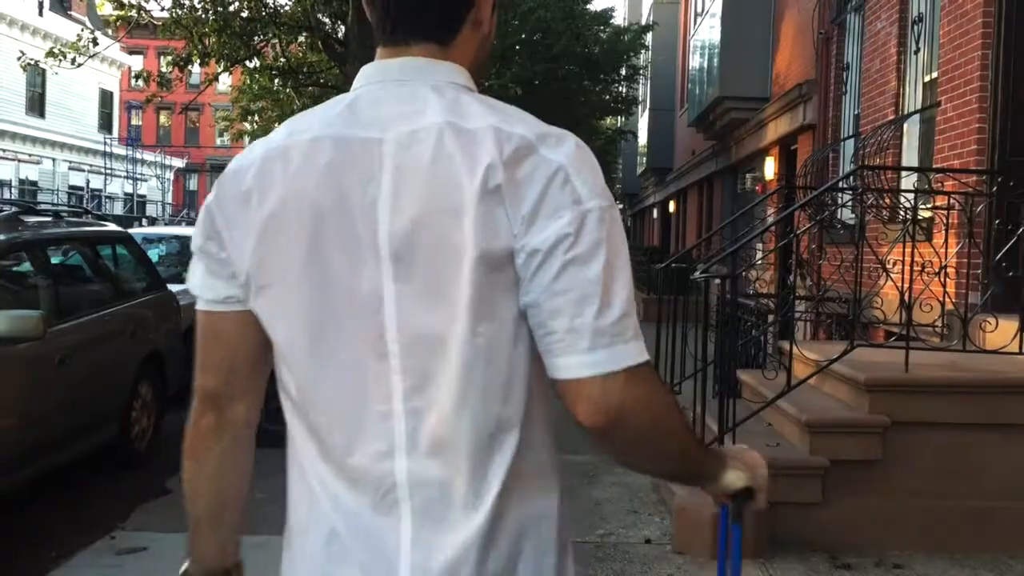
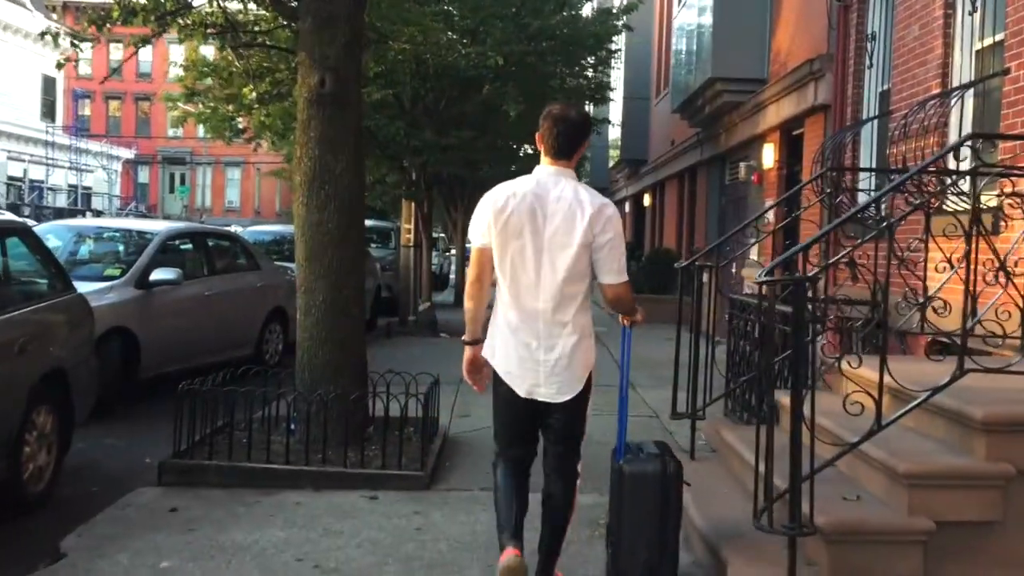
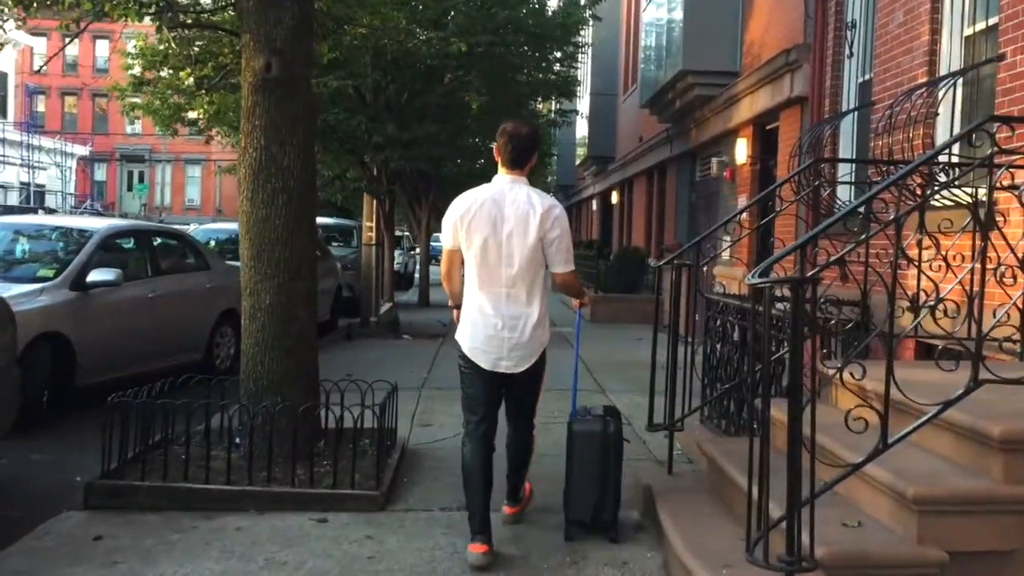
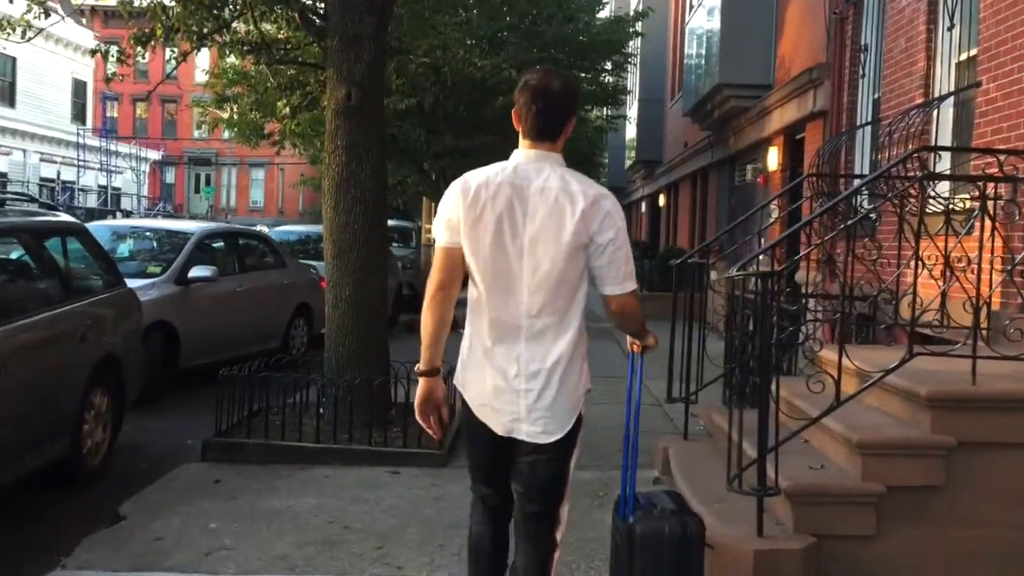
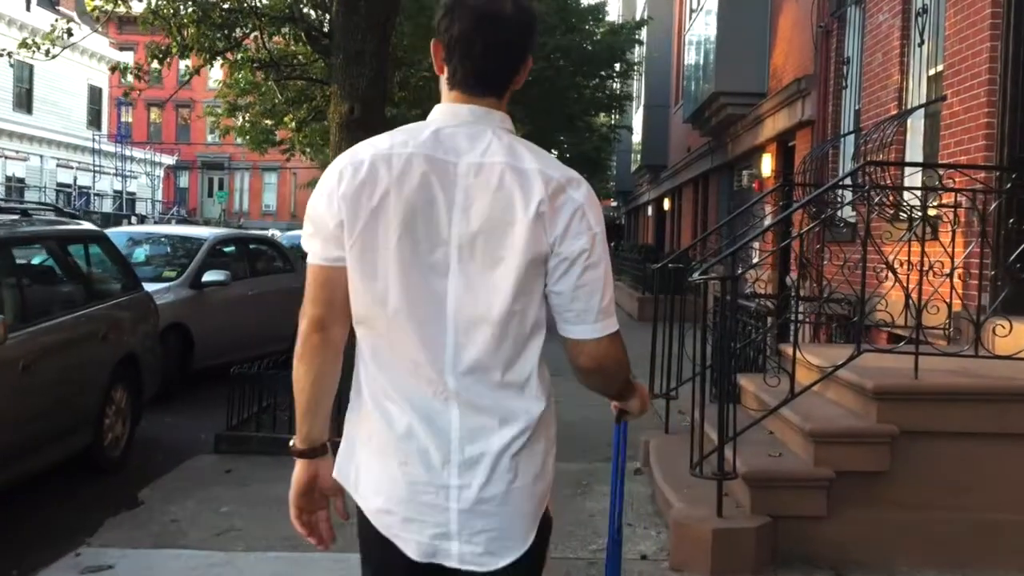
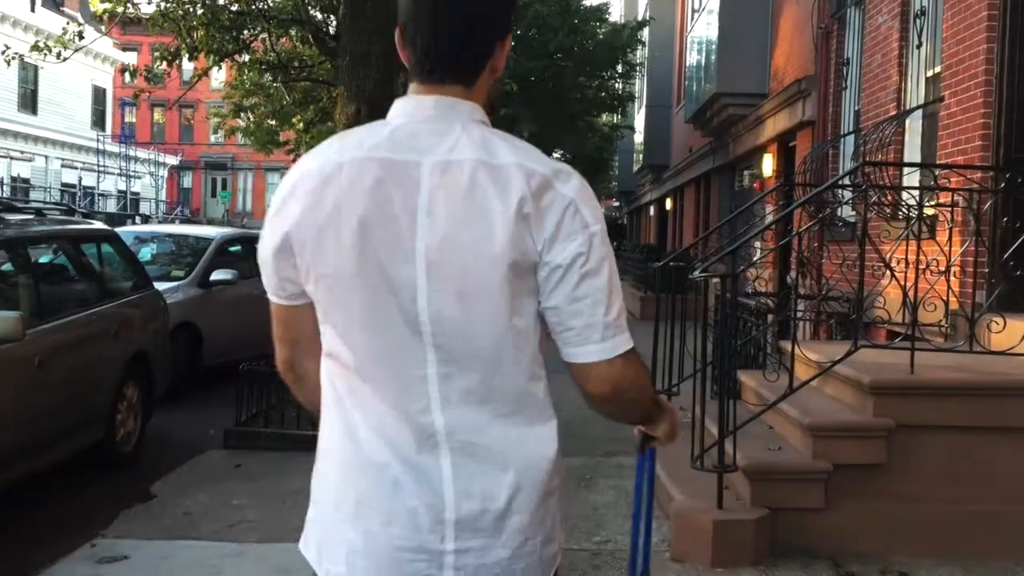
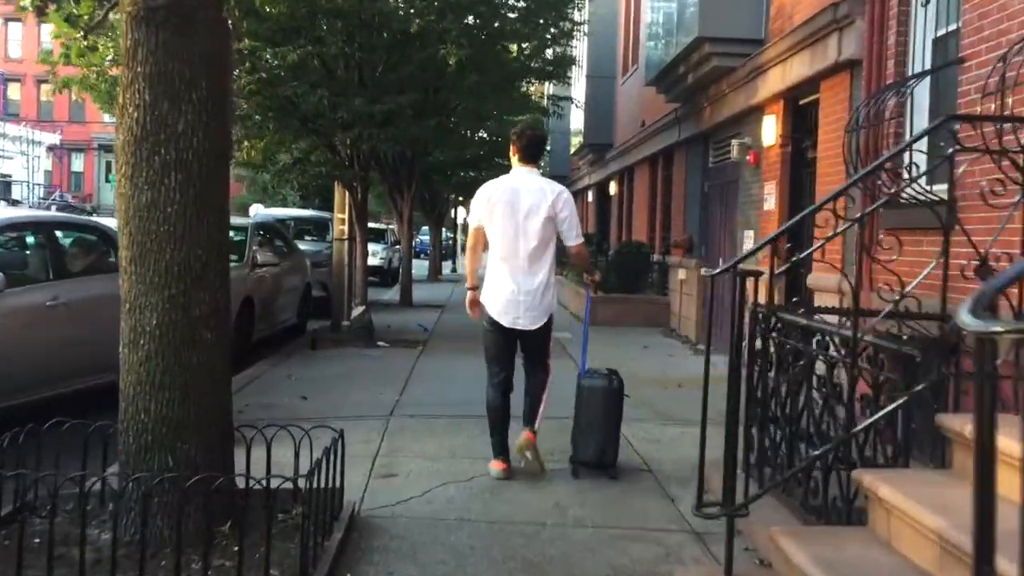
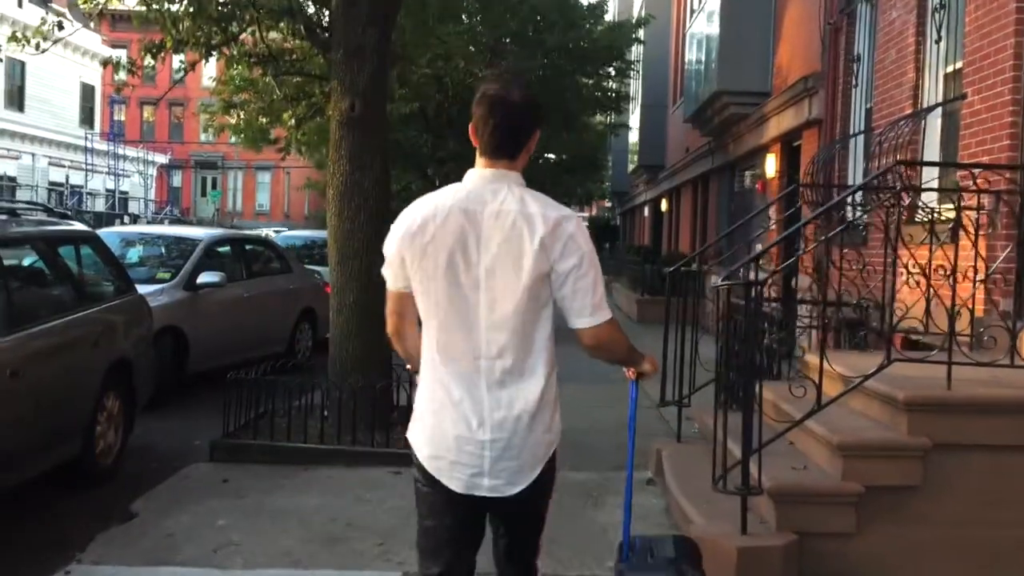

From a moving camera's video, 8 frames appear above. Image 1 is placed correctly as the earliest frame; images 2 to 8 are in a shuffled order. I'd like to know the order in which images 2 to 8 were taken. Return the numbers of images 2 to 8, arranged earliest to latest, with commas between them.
6, 5, 8, 4, 2, 3, 7
